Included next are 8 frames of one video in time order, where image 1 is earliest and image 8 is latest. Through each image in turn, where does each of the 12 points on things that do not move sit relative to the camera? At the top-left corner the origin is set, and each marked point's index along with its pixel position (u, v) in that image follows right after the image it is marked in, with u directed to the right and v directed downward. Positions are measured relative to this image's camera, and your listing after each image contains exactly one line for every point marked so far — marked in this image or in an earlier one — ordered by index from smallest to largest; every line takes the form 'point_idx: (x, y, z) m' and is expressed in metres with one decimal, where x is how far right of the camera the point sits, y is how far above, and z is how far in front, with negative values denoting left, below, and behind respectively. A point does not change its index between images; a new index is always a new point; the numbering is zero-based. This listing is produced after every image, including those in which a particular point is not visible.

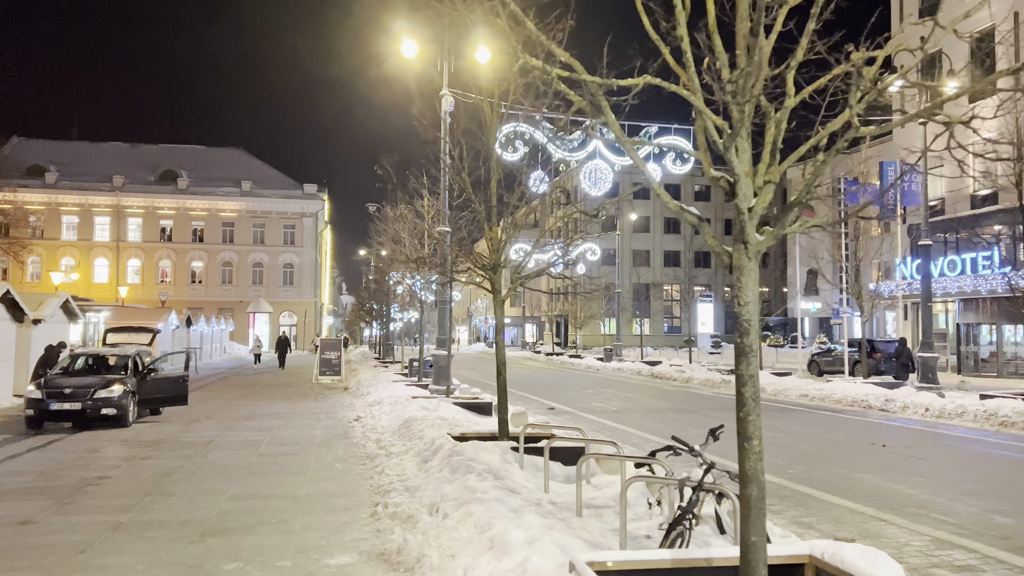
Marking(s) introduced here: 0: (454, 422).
0: (-0.9, -2.0, +11.9) m
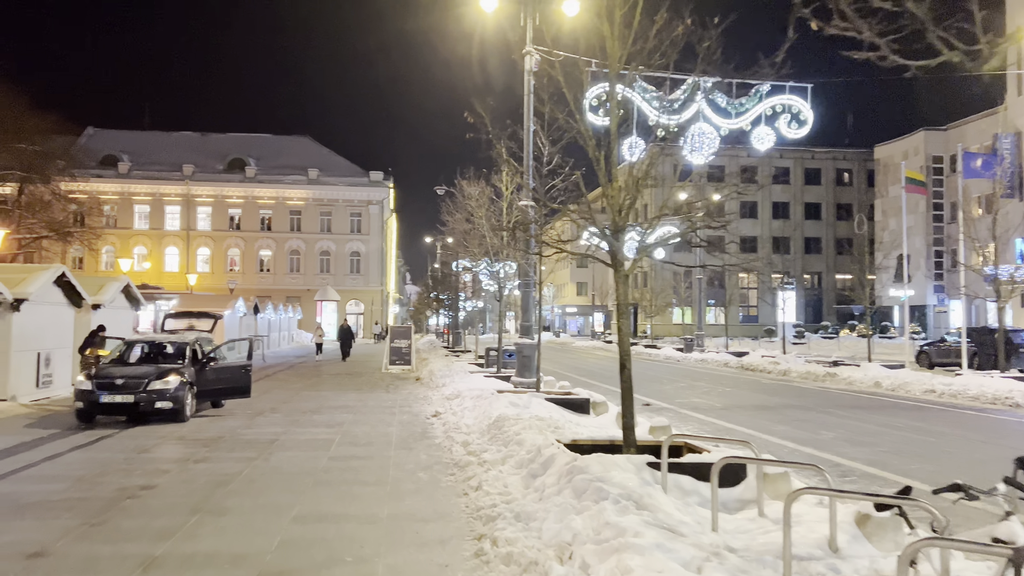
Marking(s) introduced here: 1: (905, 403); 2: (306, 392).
0: (+0.5, -1.7, +10.1) m
1: (+8.7, -2.6, +17.9) m
2: (-5.0, -2.5, +19.6) m
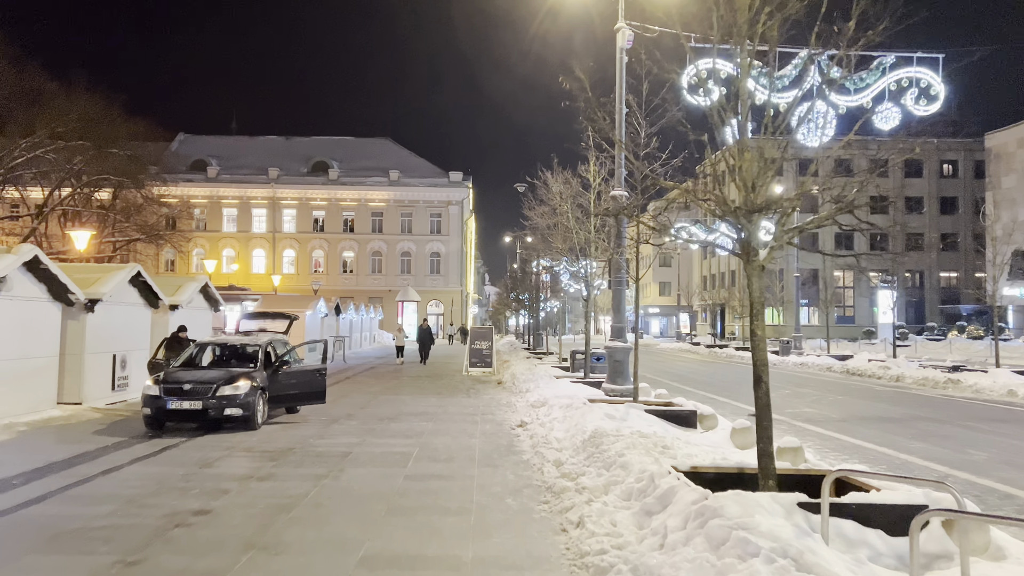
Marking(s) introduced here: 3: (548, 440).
0: (+1.6, -1.7, +8.7) m
1: (+10.5, -2.5, +15.7) m
2: (-2.9, -2.5, +18.7) m
3: (+0.5, -2.0, +10.6) m
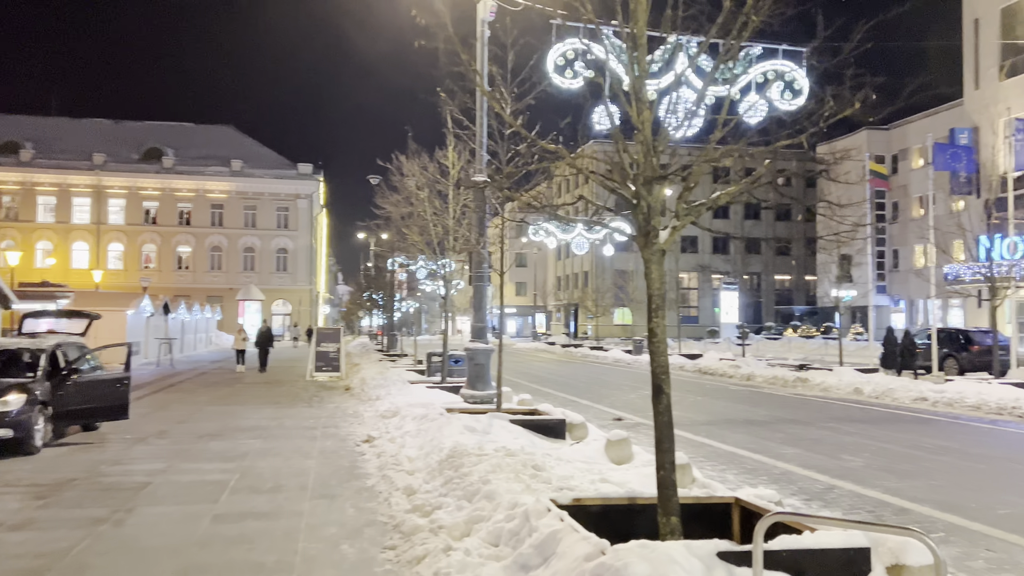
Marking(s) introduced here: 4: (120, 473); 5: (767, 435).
0: (+0.2, -1.6, +7.4) m
1: (+7.7, -2.5, +15.9) m
2: (-6.1, -2.4, +16.4) m
3: (-1.3, -1.9, +9.1) m
4: (-4.3, -2.0, +8.9) m
5: (+4.0, -2.3, +12.7) m
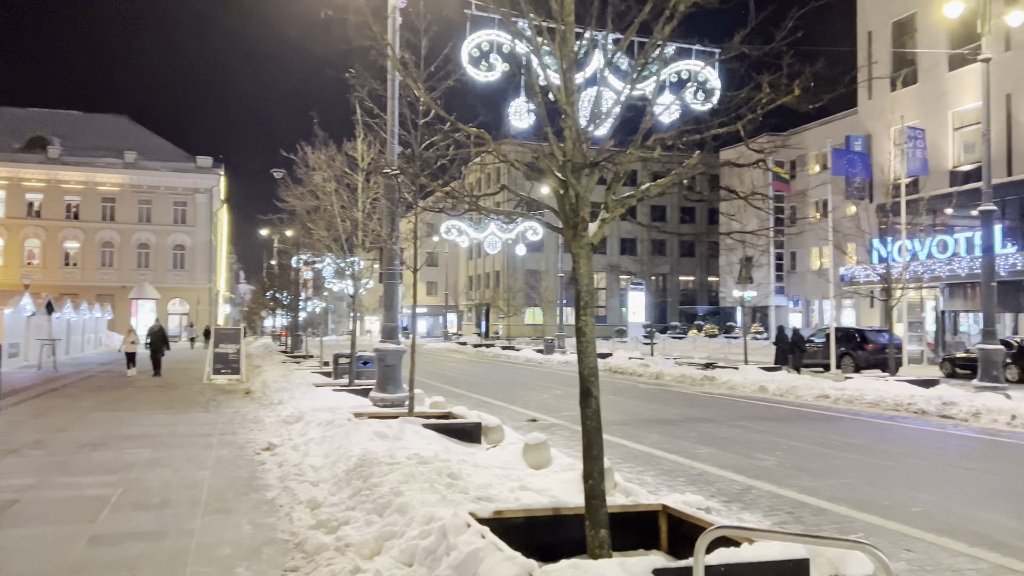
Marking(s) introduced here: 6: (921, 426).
0: (-0.6, -1.6, +6.9) m
1: (+5.9, -2.5, +16.2) m
2: (-7.8, -2.4, +15.2) m
3: (-2.2, -1.9, +8.5) m
4: (-5.2, -2.0, +8.0) m
5: (+2.6, -2.3, +12.7) m
6: (+7.3, -2.5, +14.5) m
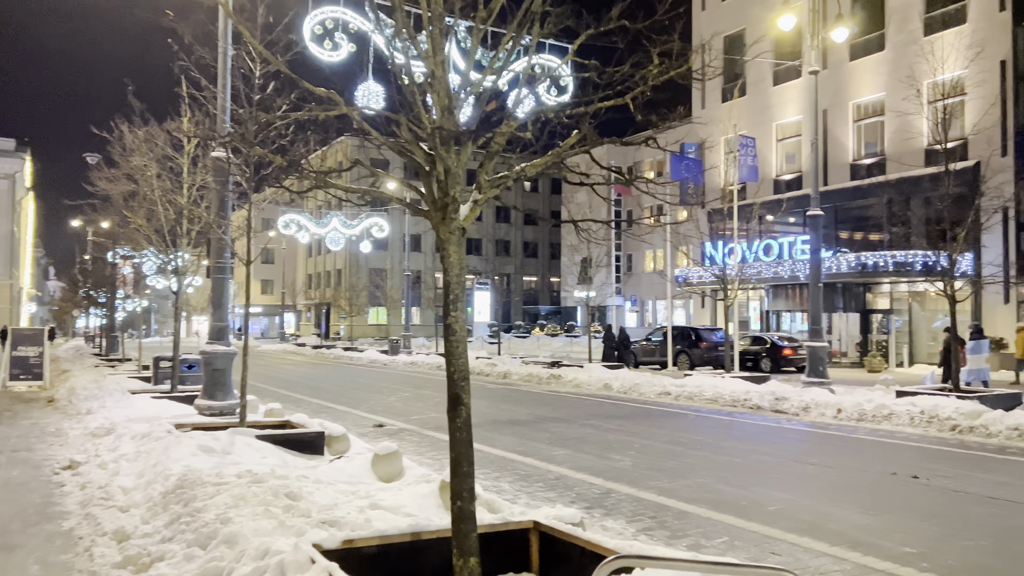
0: (-1.7, -1.5, +6.1) m
1: (+2.9, -2.5, +16.5) m
2: (-10.4, -2.2, +12.8) m
3: (-3.6, -1.8, +7.3) m
4: (-6.5, -1.9, +6.2) m
5: (+0.3, -2.3, +12.3) m
6: (+4.6, -2.5, +15.0) m
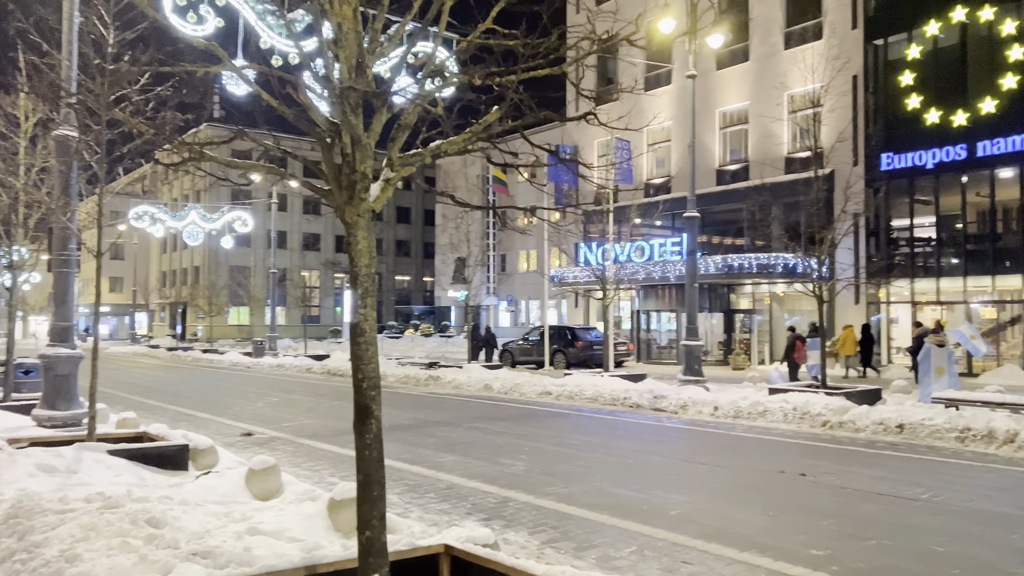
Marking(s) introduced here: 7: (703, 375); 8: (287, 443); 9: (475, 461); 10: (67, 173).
0: (-2.4, -1.5, +5.2) m
1: (+0.5, -2.5, +16.2) m
2: (-12.1, -2.1, +10.4) m
3: (-4.5, -1.8, +6.1) m
4: (-7.1, -1.8, +4.6) m
5: (-1.4, -2.2, +11.7) m
6: (+2.4, -2.5, +15.1) m
7: (+4.3, -2.0, +18.1) m
8: (-3.2, -2.2, +11.3) m
9: (-0.5, -2.1, +9.9) m
10: (-5.5, +1.4, +9.9) m
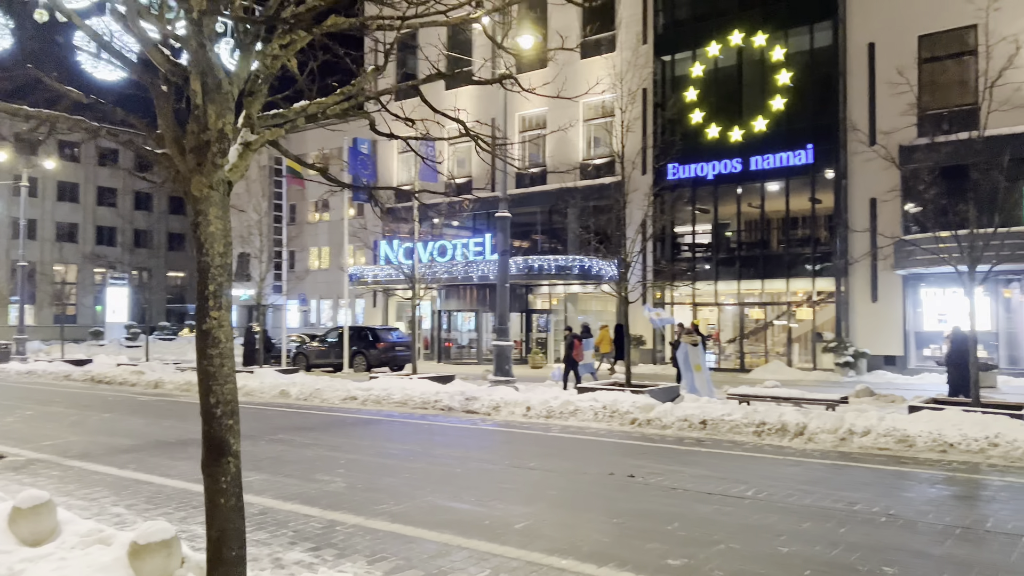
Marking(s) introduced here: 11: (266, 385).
0: (-3.1, -1.4, +3.9) m
1: (-3.2, -2.4, +15.3) m
2: (-13.8, -2.0, +6.4) m
3: (-5.4, -1.7, +4.2) m
4: (-7.5, -1.8, +2.0) m
5: (-3.9, -2.2, +10.4) m
6: (-1.1, -2.5, +14.6) m
7: (0.0, -2.0, +18.1) m
8: (-5.5, -2.1, +9.6) m
9: (-2.5, -2.1, +8.9) m
10: (-7.3, +1.5, +7.7) m
11: (-6.1, -2.4, +20.0) m
